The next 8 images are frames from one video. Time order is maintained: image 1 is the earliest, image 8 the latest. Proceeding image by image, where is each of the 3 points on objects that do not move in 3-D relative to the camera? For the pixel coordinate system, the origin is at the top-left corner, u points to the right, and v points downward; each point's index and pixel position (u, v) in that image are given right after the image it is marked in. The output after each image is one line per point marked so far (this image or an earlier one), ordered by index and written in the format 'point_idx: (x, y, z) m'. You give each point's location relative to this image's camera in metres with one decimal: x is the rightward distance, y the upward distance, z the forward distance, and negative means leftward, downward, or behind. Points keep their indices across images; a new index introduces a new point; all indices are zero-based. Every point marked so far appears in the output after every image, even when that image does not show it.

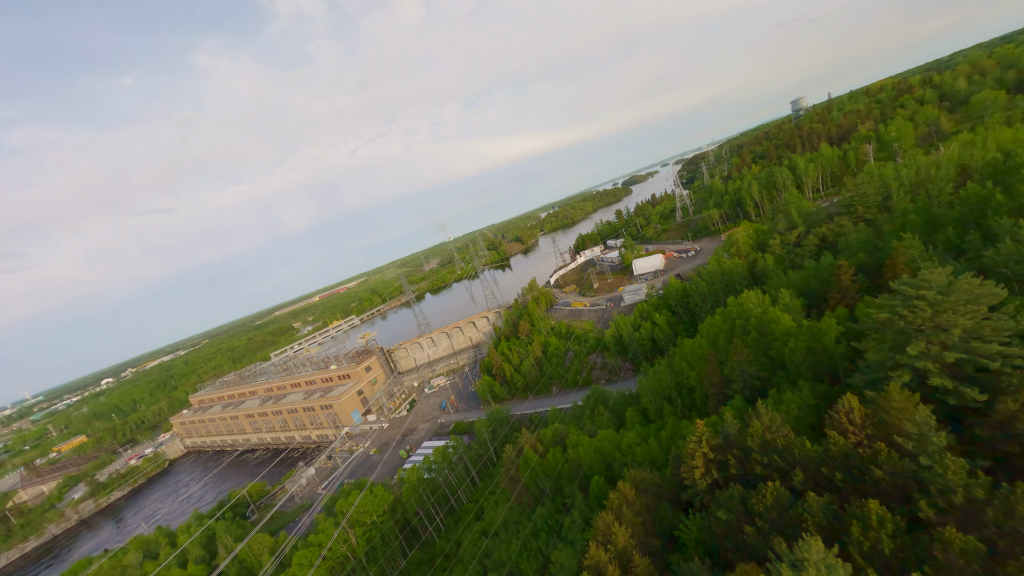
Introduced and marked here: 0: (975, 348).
0: (+24.4, -3.0, +19.1) m
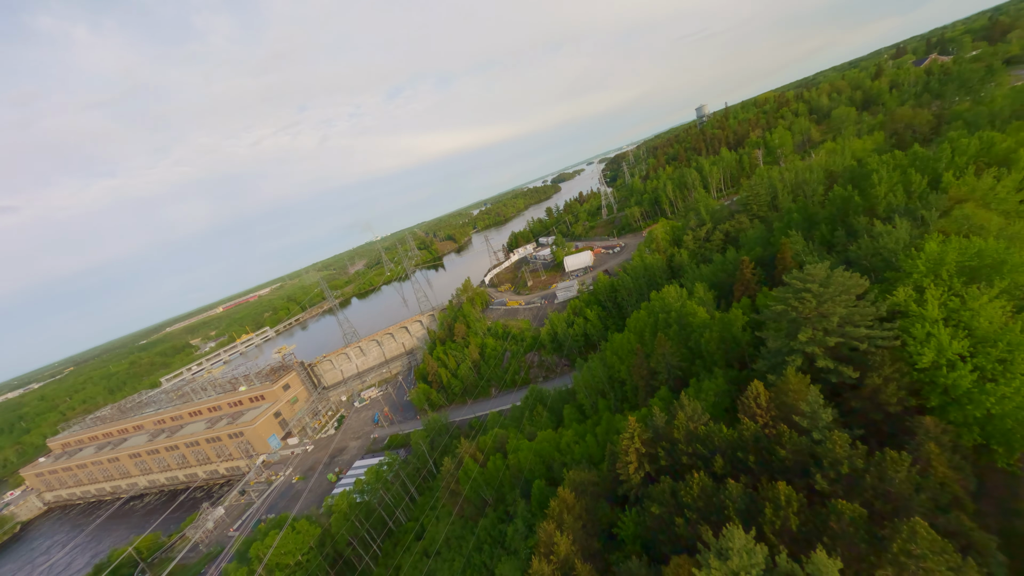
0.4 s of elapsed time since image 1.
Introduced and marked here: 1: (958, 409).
0: (+20.6, -2.7, +22.0) m
1: (+23.2, -6.2, +18.8) m
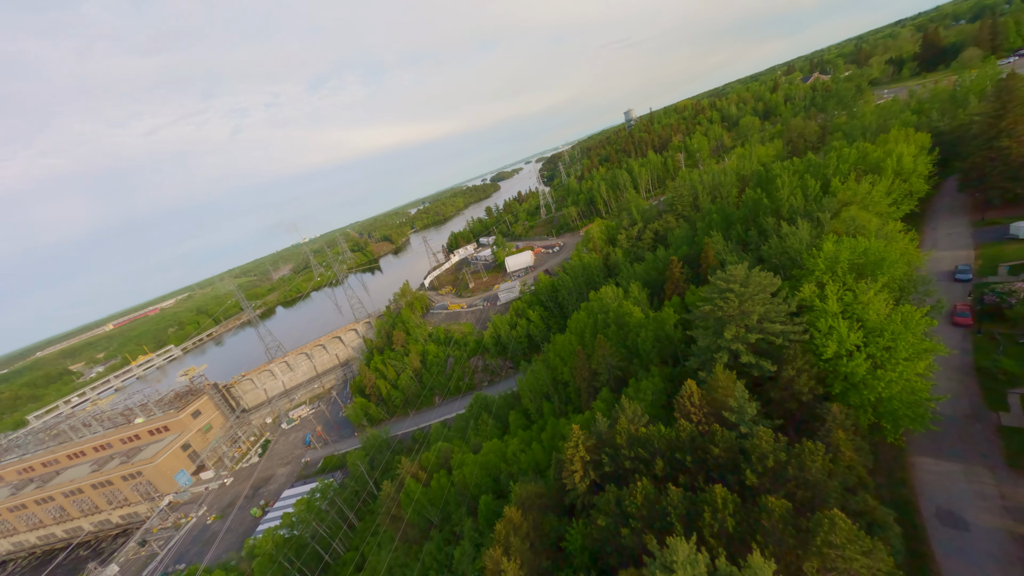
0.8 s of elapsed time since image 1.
0: (+16.7, -2.7, +23.6) m
1: (+19.9, -6.1, +20.8) m
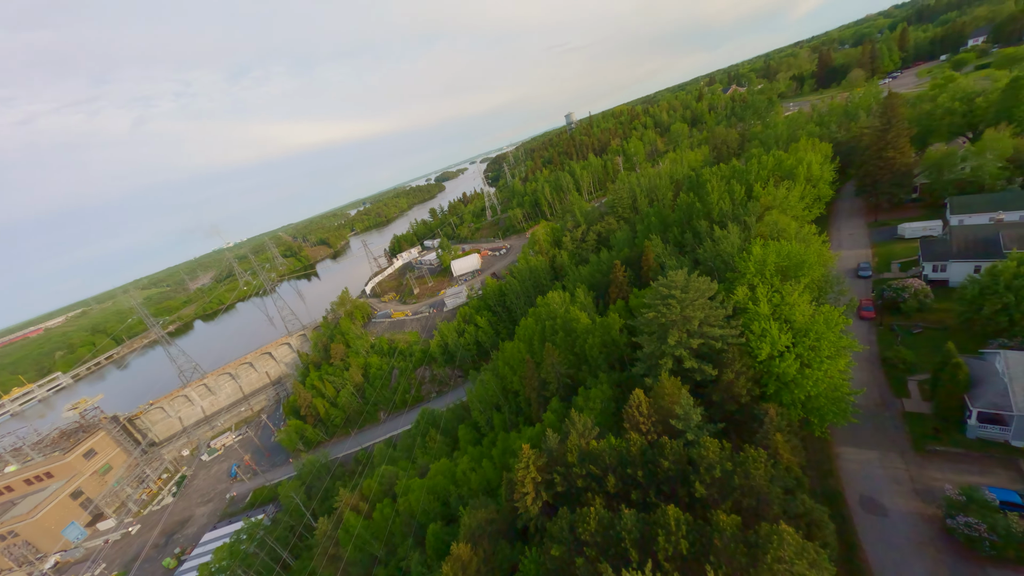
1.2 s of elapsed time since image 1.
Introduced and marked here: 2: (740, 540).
0: (+13.0, -3.0, +24.0) m
1: (+16.7, -6.3, +21.8) m
2: (+9.3, -10.3, +14.7) m
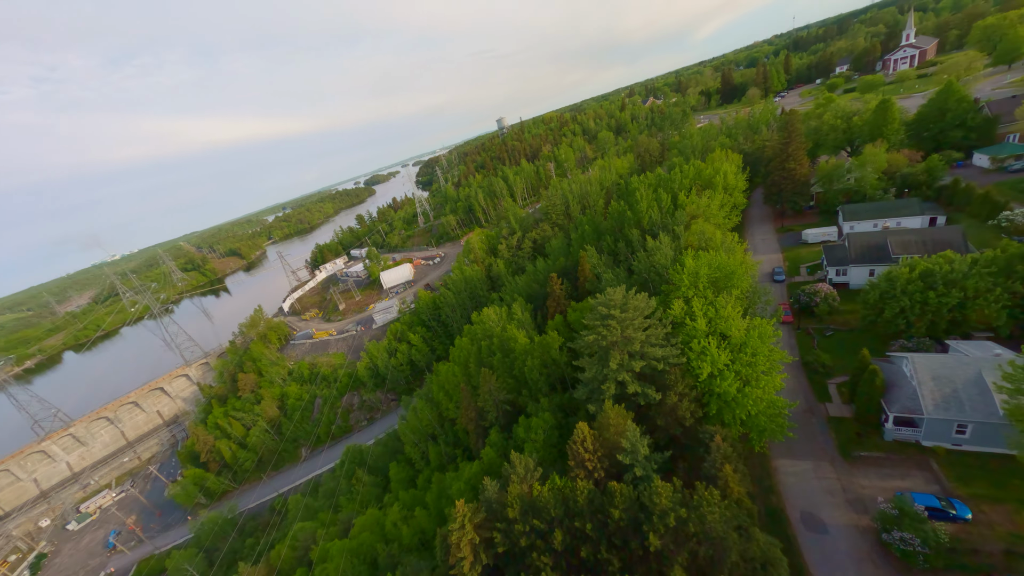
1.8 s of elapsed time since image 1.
0: (+8.6, -4.1, +22.7) m
1: (+12.8, -7.2, +21.1) m
2: (+6.9, -11.5, +12.9) m
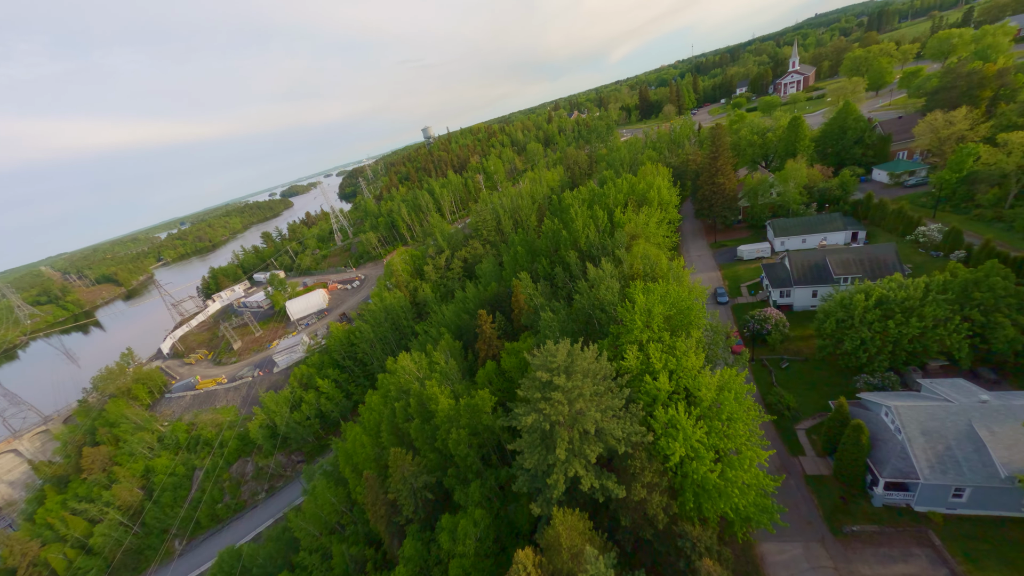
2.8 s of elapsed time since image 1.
0: (+4.4, -6.8, +17.2) m
1: (+9.0, -9.7, +16.3) m
2: (+4.7, -13.9, +7.1) m
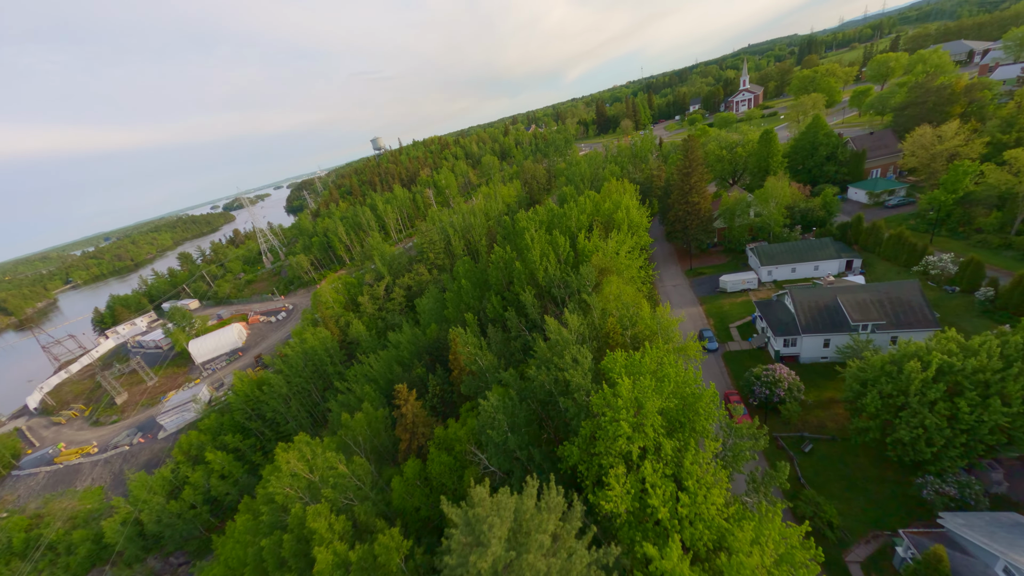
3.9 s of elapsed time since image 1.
0: (+1.7, -10.1, +9.0) m
1: (+6.4, -12.8, +8.4) m
2: (+3.2, -16.8, -1.3) m
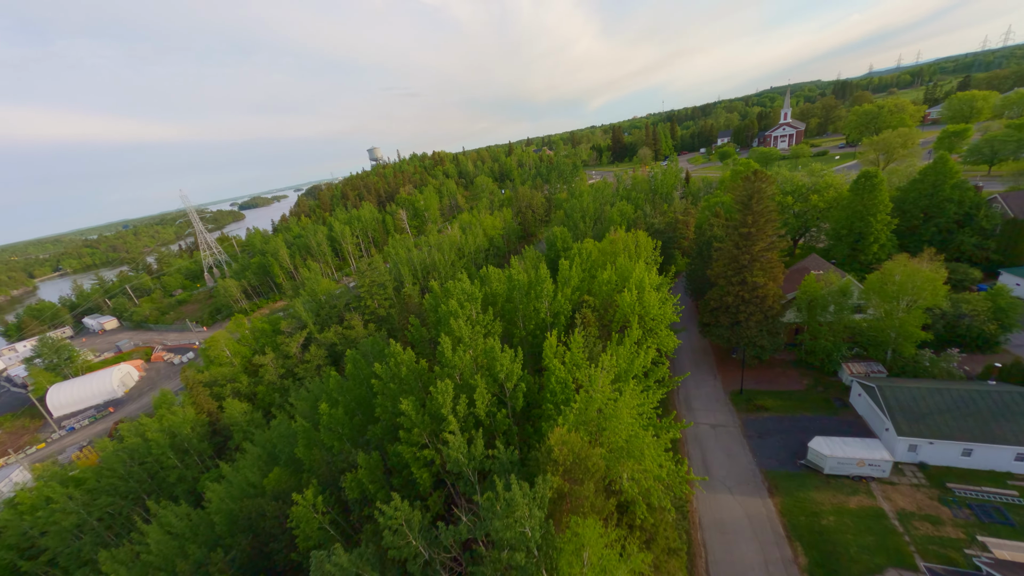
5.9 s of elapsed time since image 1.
0: (-4.6, -15.9, -7.7) m
1: (-0.2, -19.0, -8.5) m
2: (-3.9, -22.2, -18.3) m
